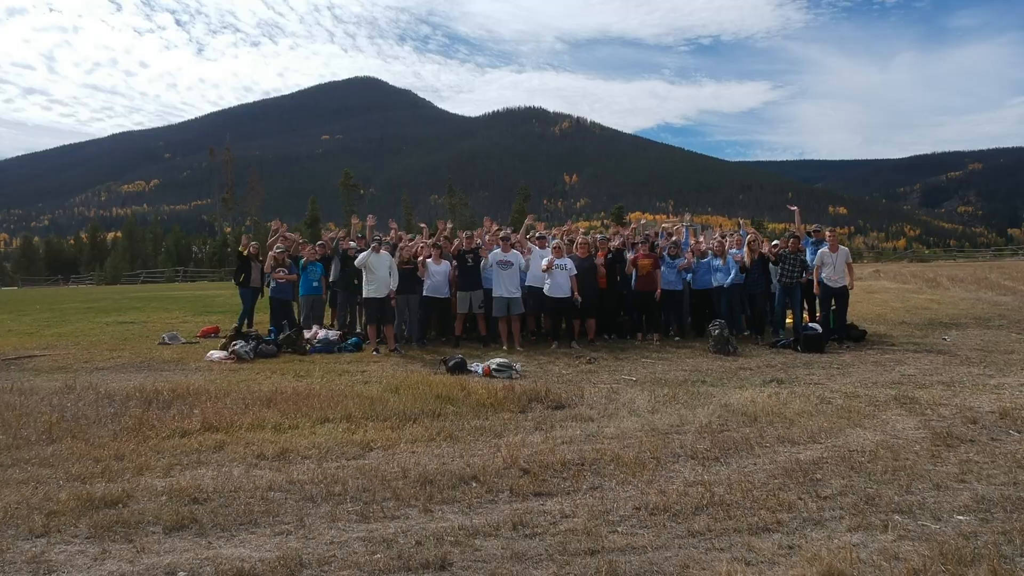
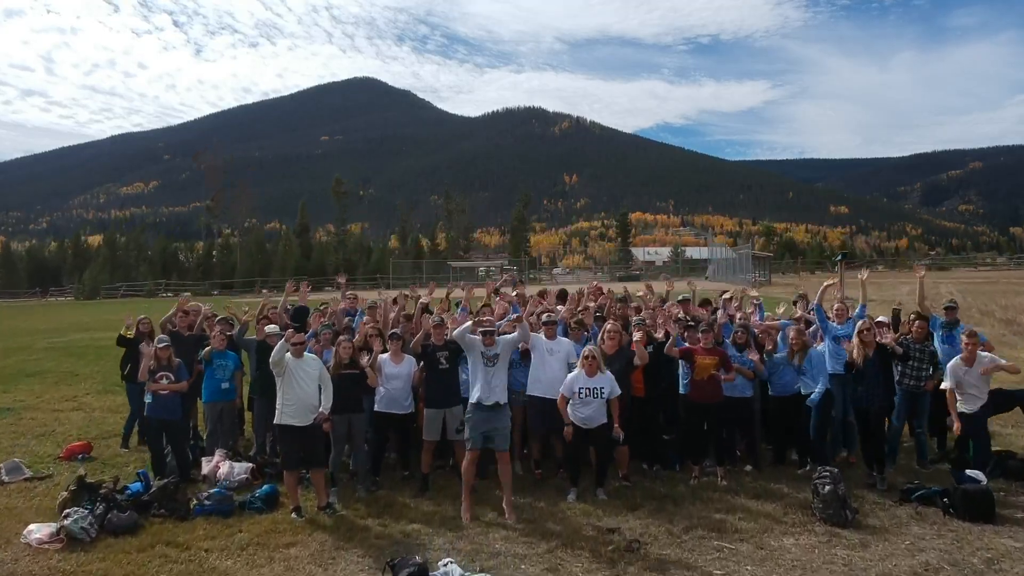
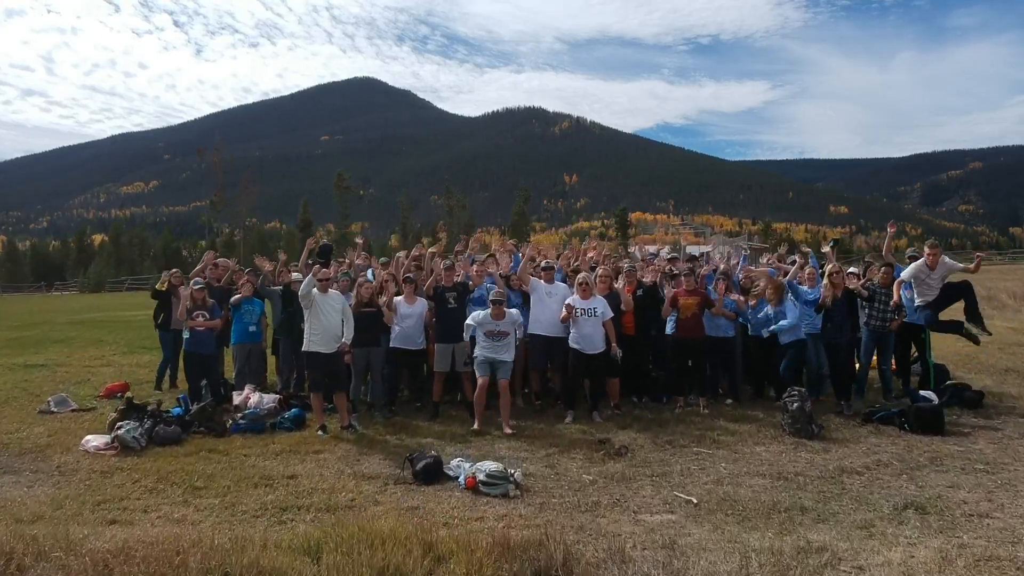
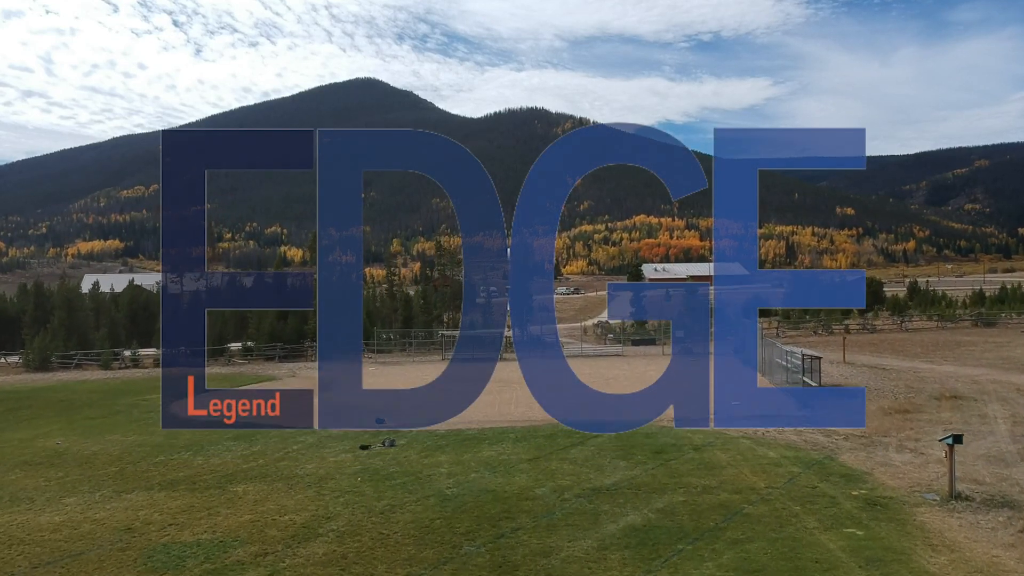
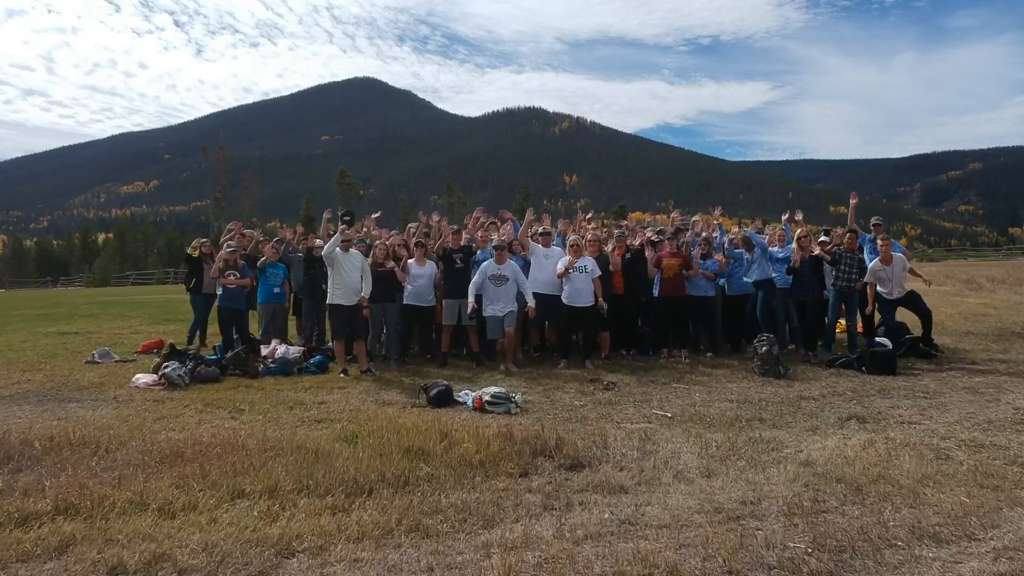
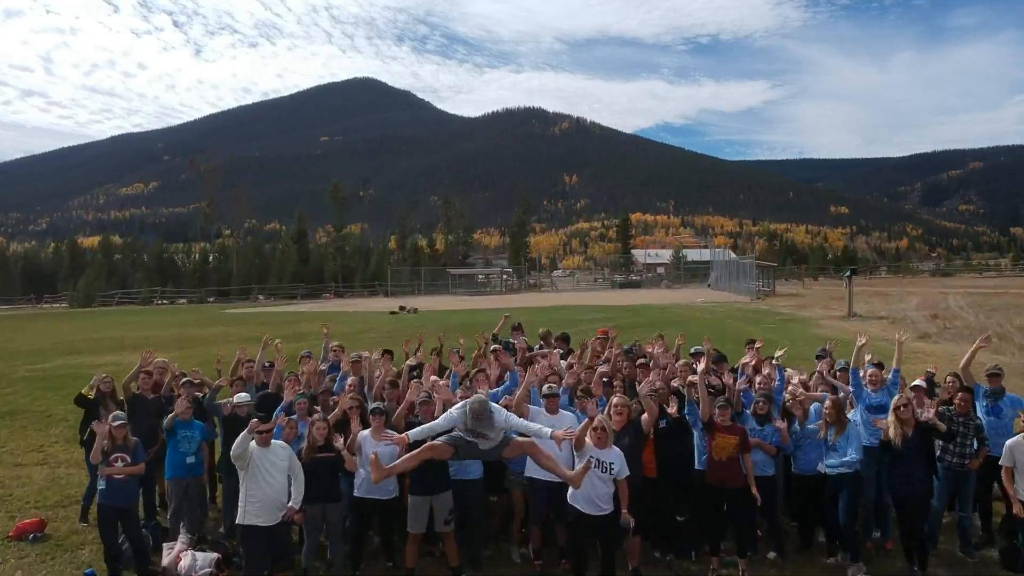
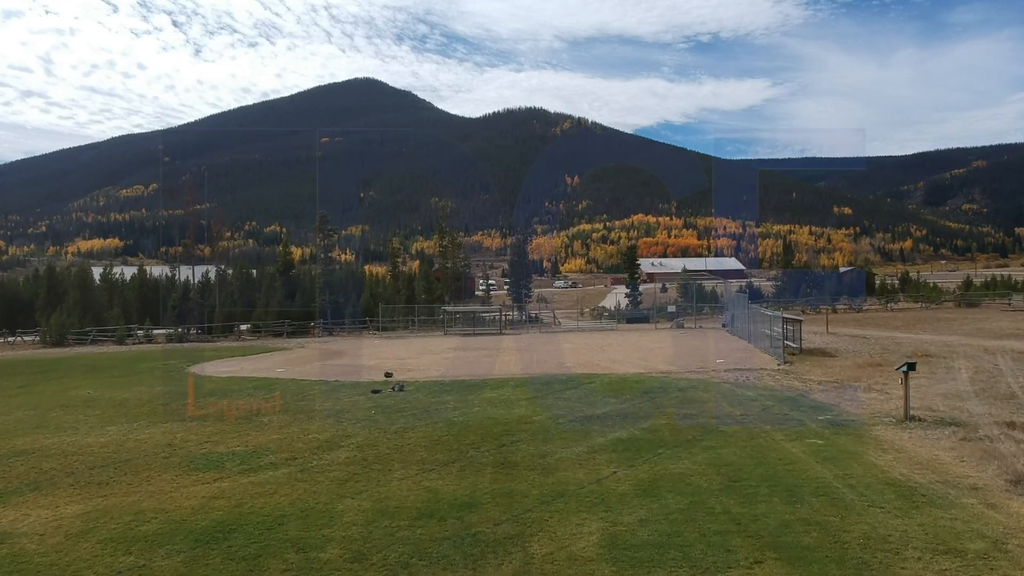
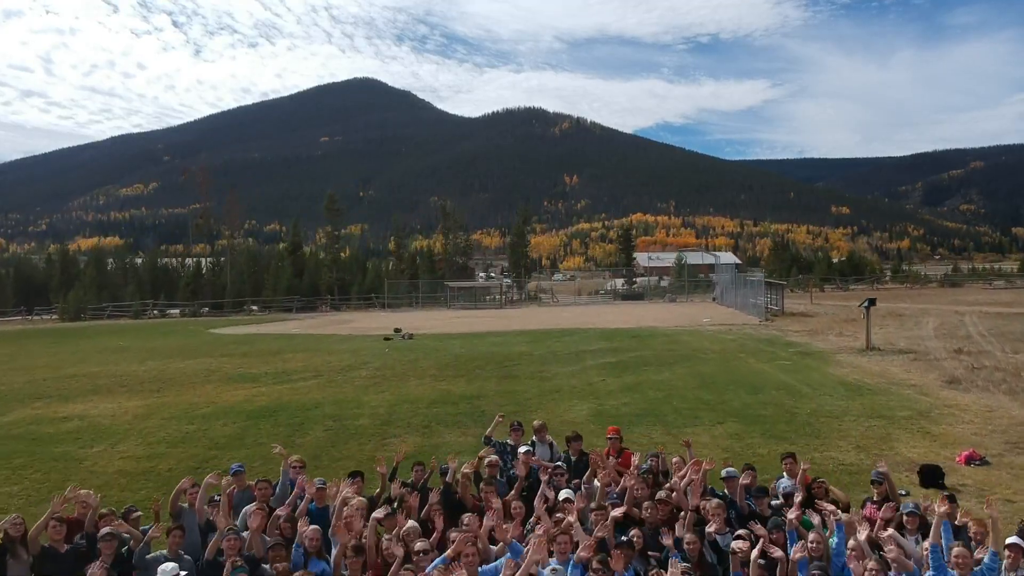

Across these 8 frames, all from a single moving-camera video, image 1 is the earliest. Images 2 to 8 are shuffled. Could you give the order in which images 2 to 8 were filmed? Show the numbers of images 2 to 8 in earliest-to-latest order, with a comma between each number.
5, 3, 2, 6, 8, 7, 4
